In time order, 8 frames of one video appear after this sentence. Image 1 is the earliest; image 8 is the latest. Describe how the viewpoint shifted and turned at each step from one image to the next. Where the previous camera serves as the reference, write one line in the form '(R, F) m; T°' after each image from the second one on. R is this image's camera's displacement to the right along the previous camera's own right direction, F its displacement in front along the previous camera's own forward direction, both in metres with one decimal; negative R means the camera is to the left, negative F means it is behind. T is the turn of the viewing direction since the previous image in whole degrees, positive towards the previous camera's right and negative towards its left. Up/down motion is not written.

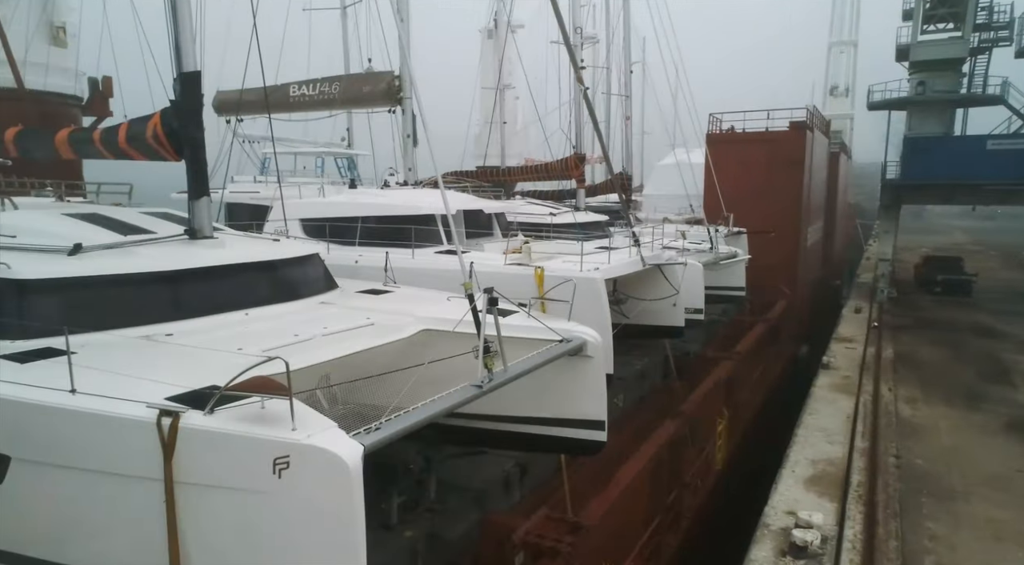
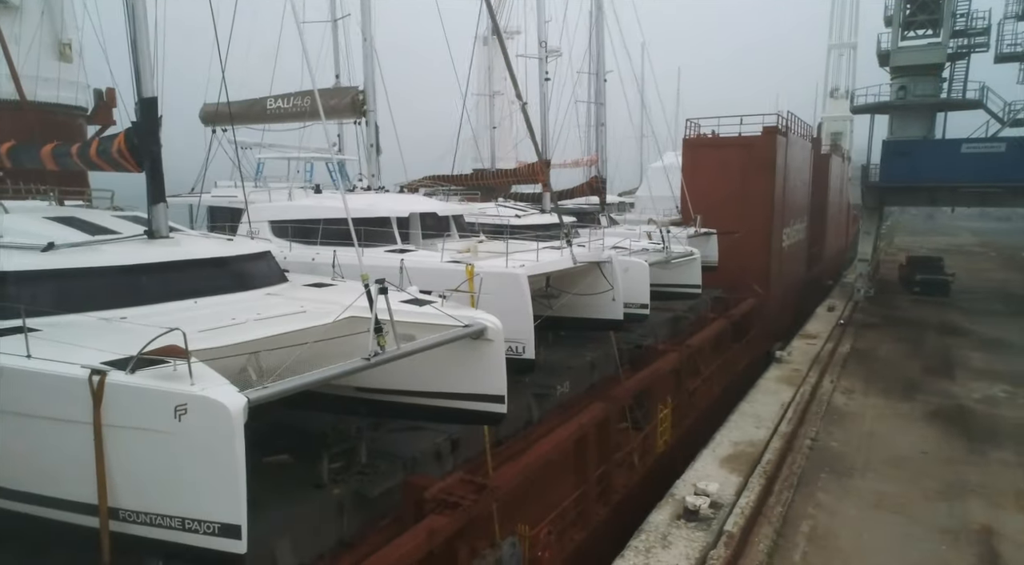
(+0.6, -0.5) m; -1°
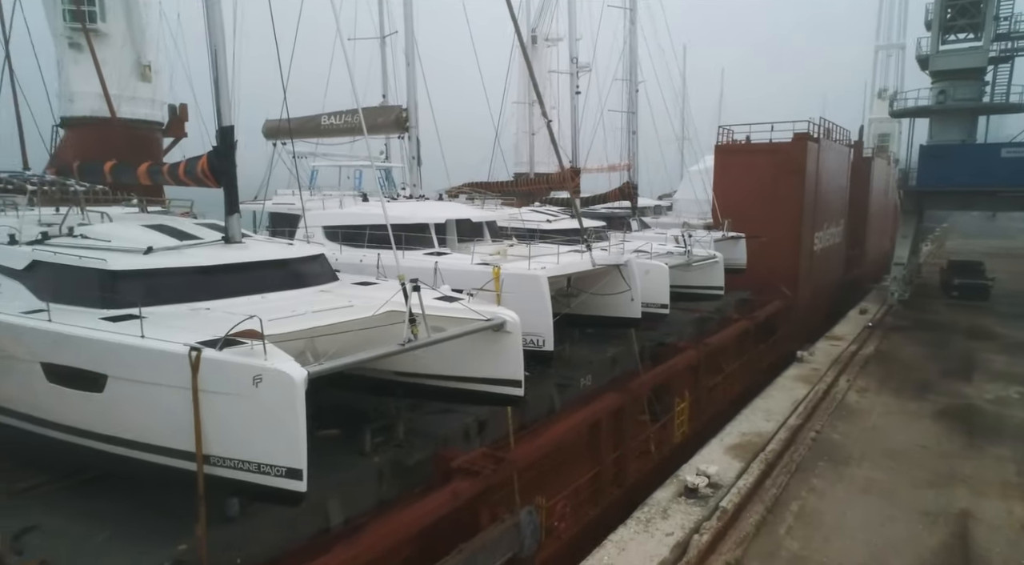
(+0.2, -0.6) m; -4°
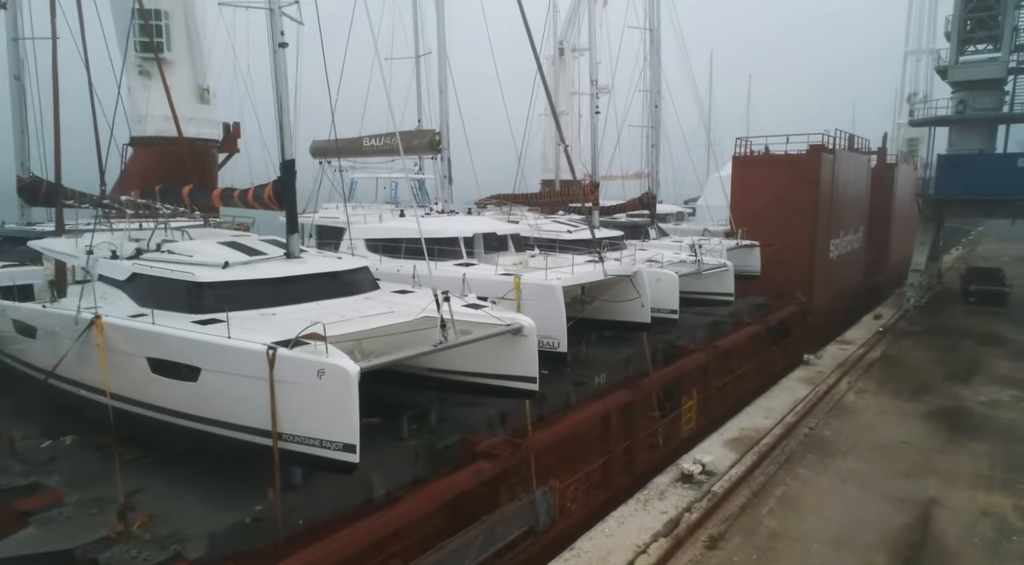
(+0.1, -0.7) m; -3°
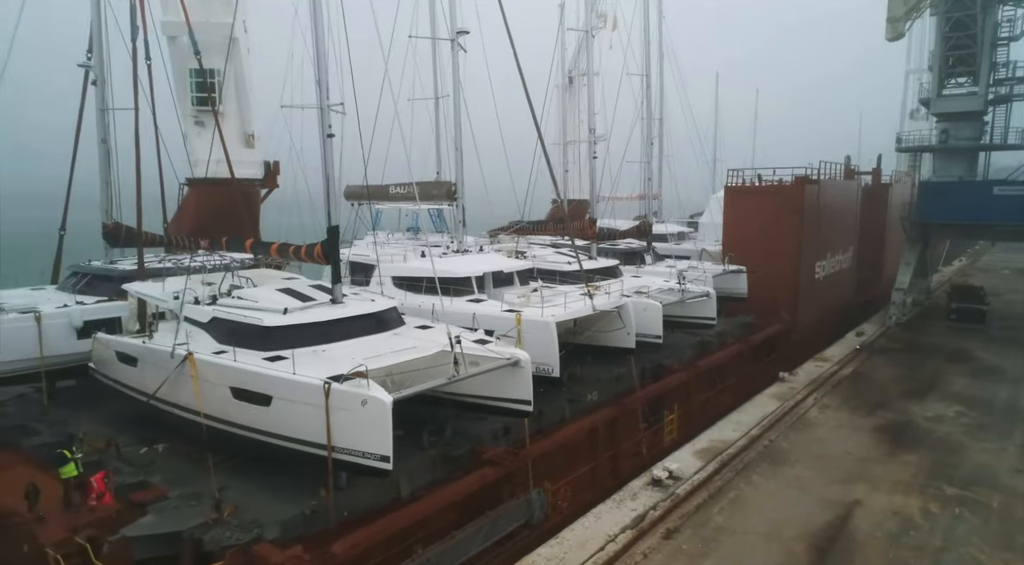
(+0.2, -1.2) m; -2°
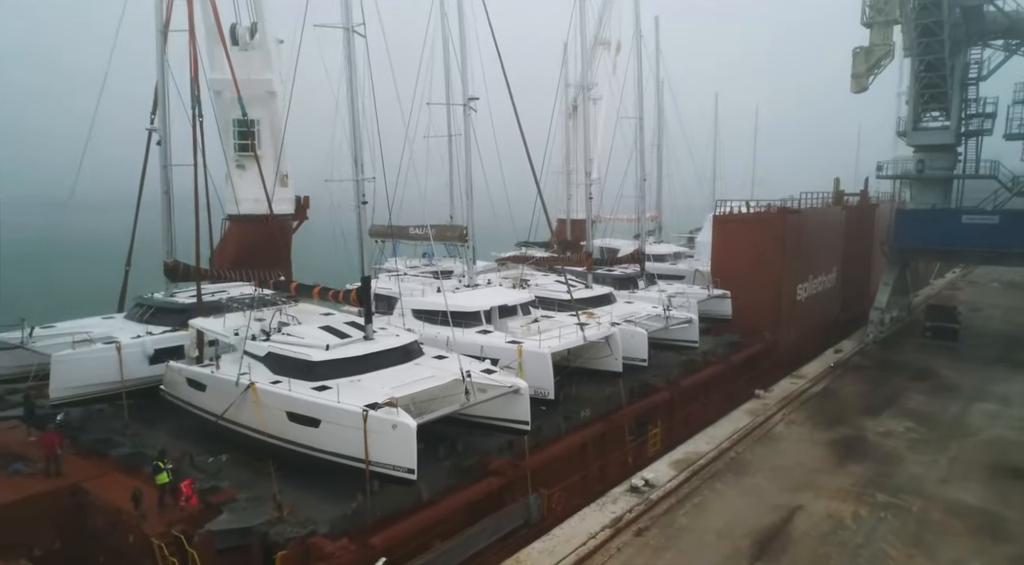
(+0.1, -1.3) m; -1°
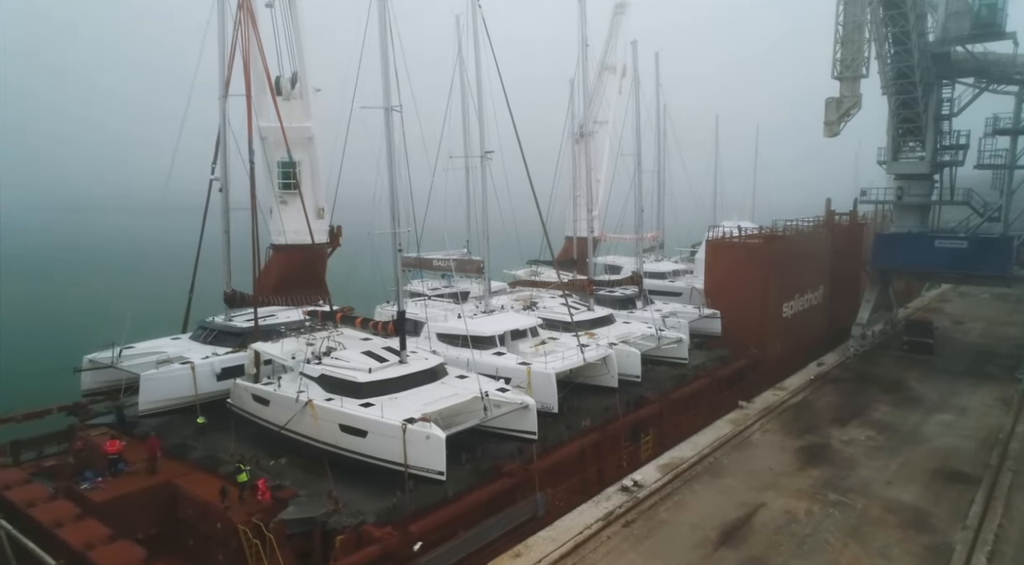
(0.0, -1.6) m; -1°
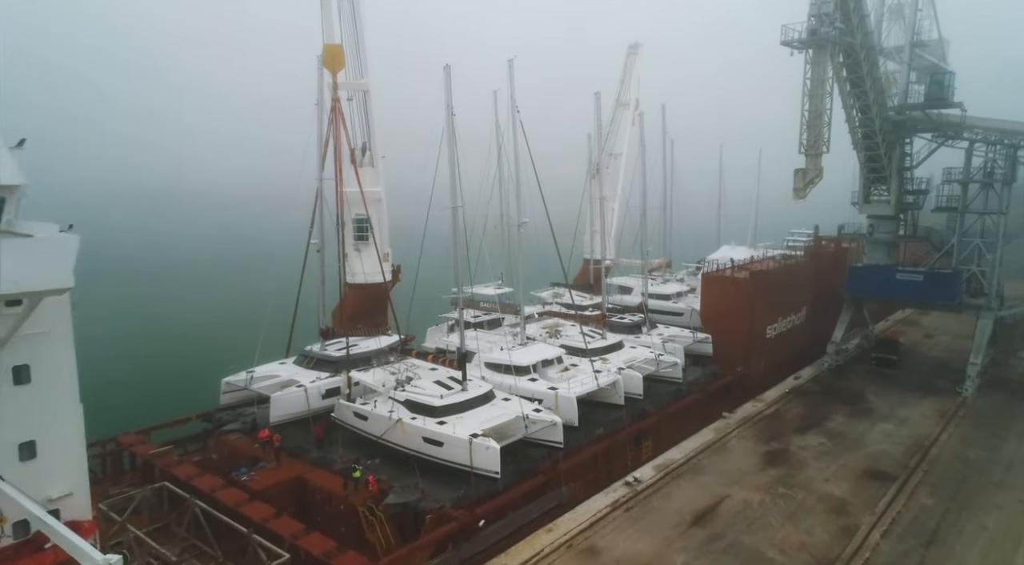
(-0.3, -3.3) m; -1°
